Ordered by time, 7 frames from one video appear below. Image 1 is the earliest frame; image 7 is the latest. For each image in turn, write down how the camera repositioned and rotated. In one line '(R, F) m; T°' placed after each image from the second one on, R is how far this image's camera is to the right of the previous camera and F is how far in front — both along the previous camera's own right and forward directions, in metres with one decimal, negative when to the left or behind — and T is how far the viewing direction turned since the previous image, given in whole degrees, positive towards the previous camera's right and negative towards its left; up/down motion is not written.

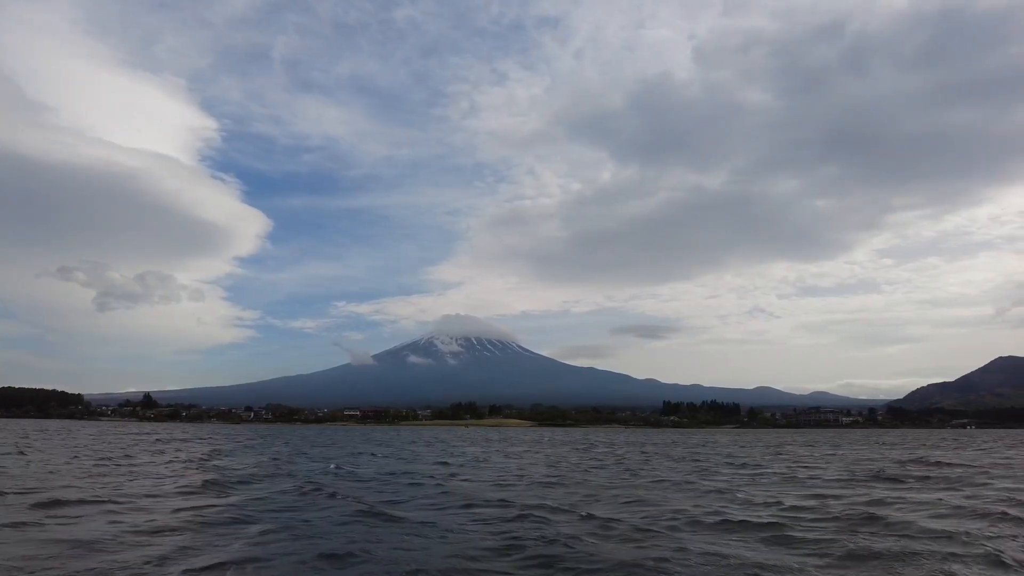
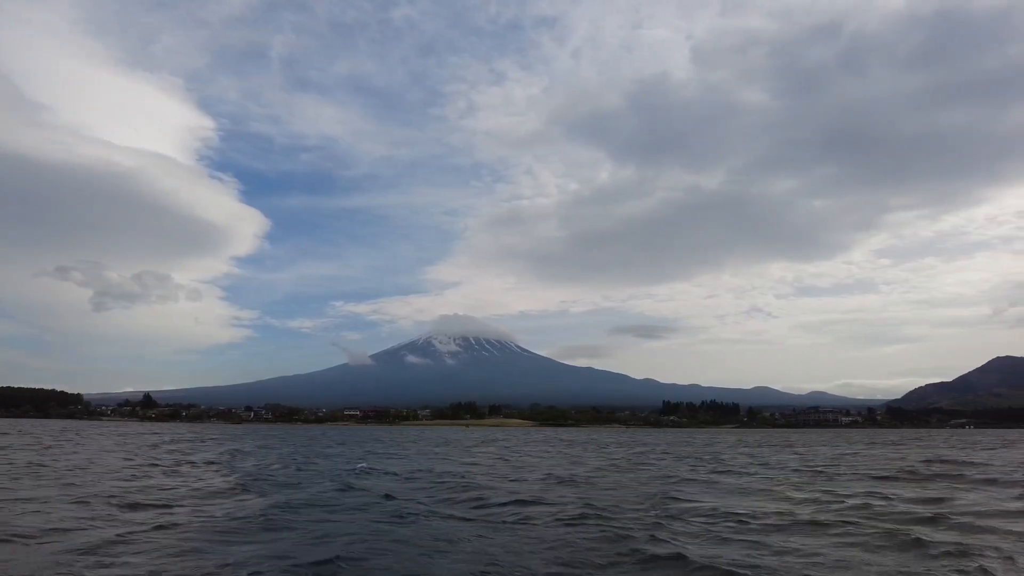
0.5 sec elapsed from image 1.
(-0.2, -0.1) m; 0°
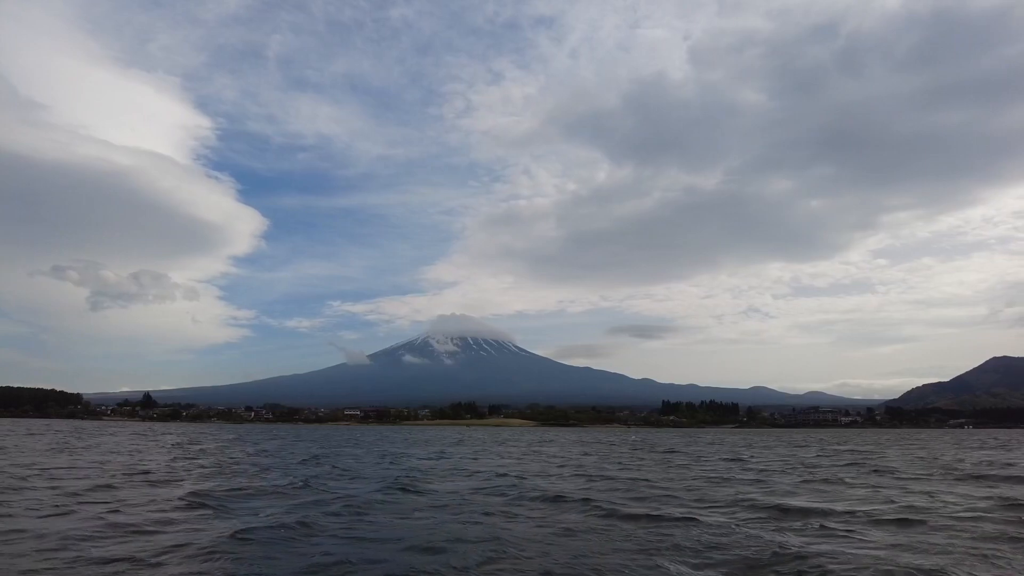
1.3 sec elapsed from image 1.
(-0.3, 0.0) m; 0°
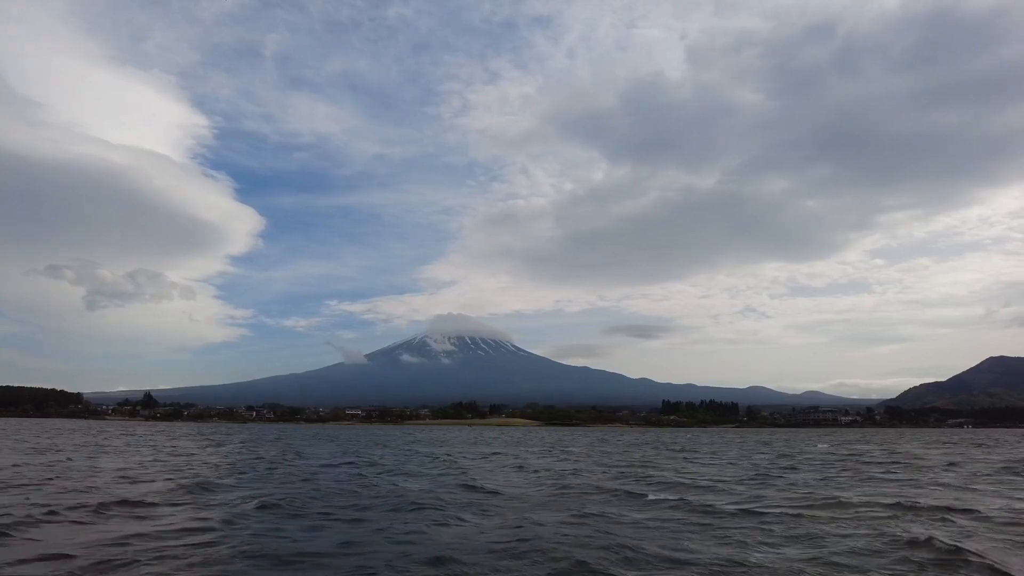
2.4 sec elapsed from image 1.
(-0.4, -0.1) m; 0°
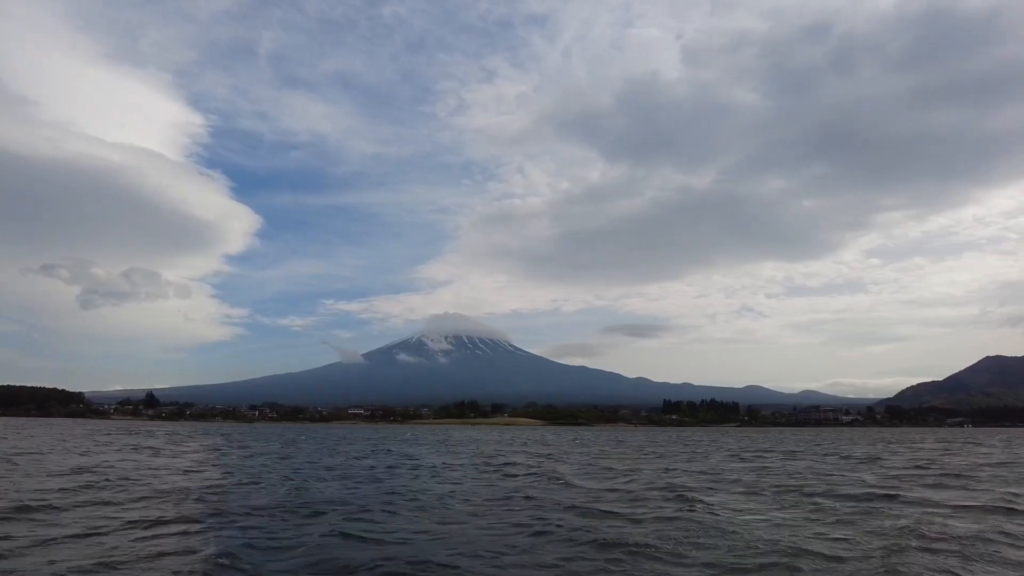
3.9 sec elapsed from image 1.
(-0.7, -0.1) m; 0°
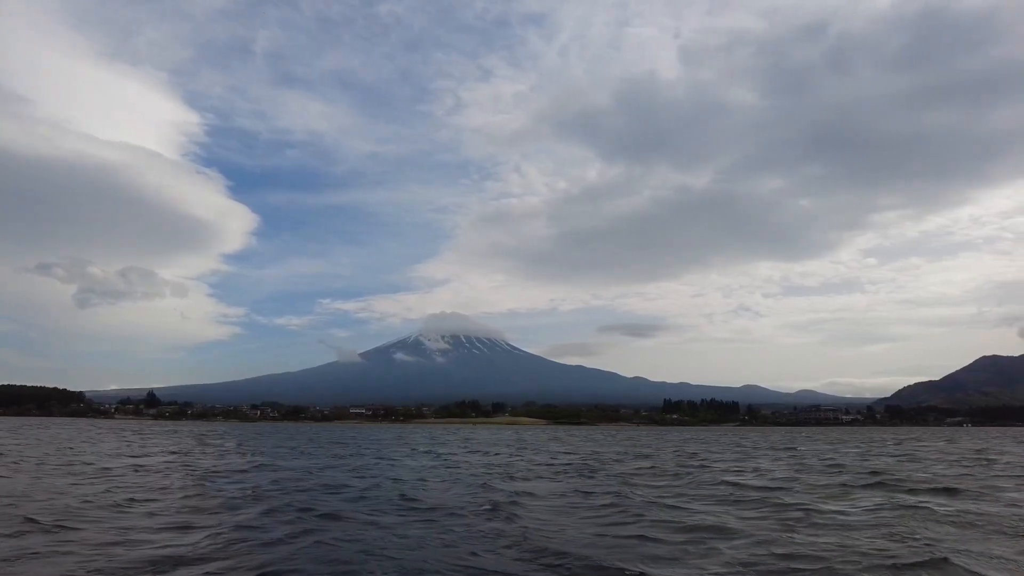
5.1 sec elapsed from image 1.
(-0.5, -0.1) m; 0°
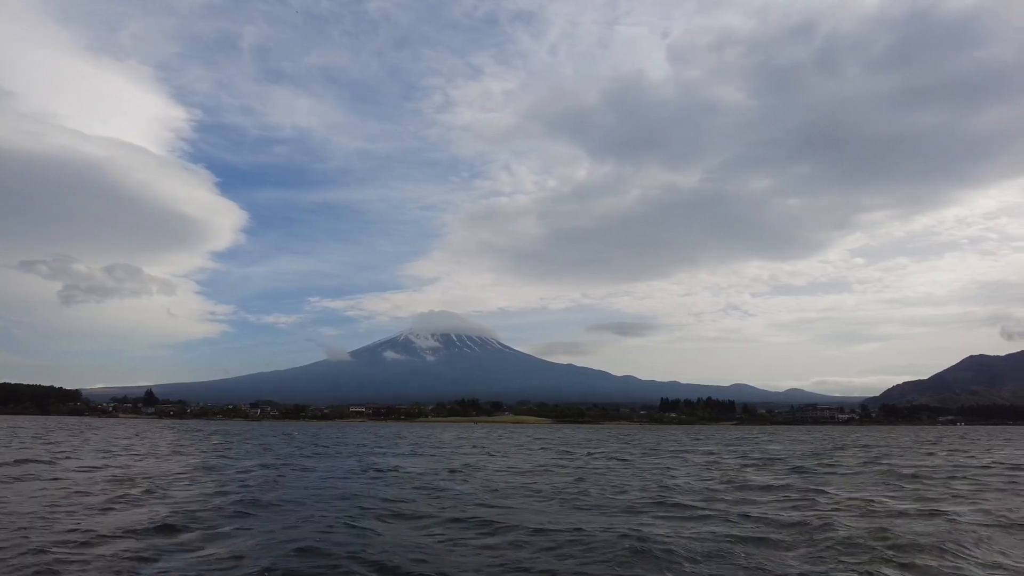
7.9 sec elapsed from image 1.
(-1.2, -0.2) m; +1°
